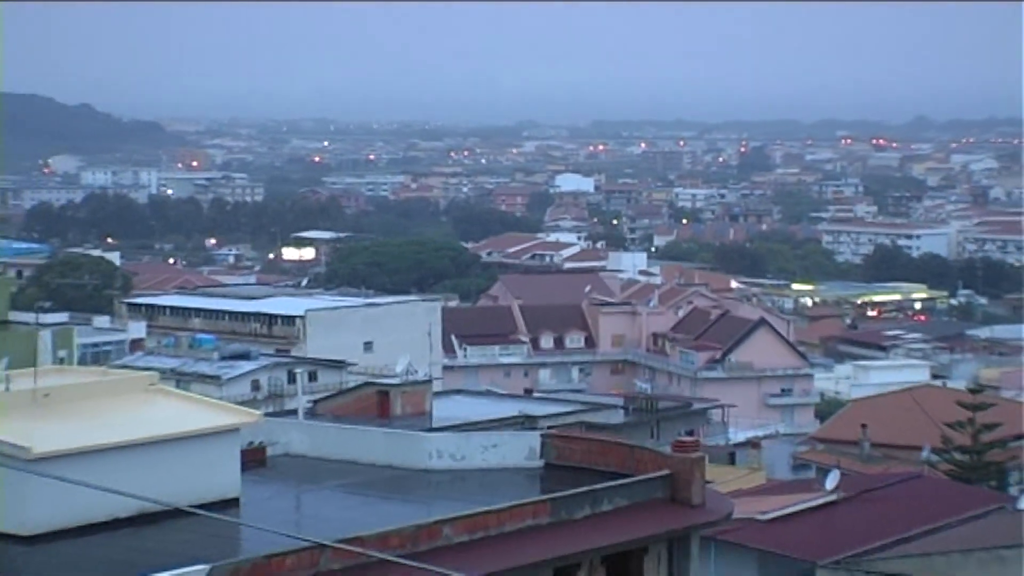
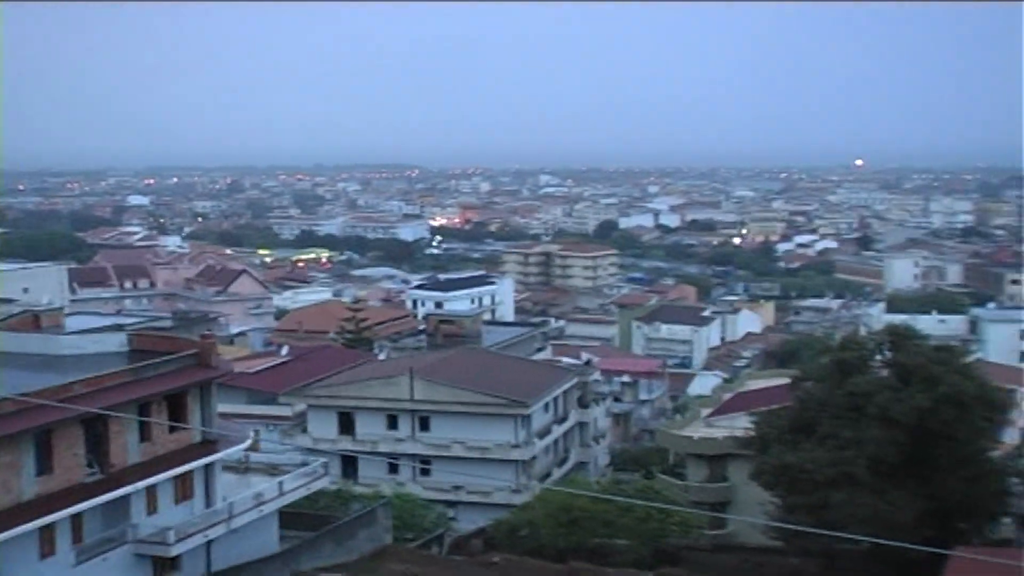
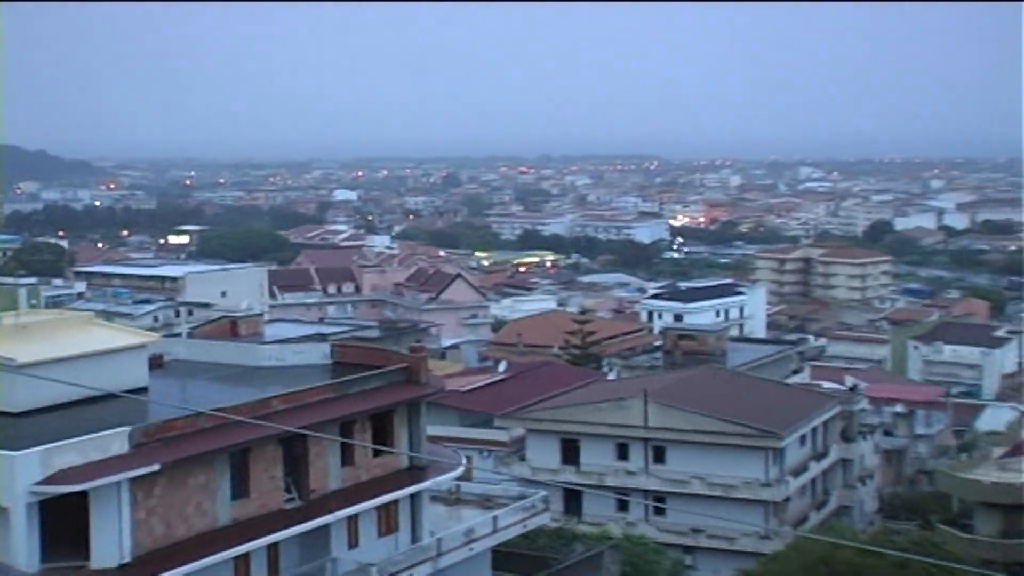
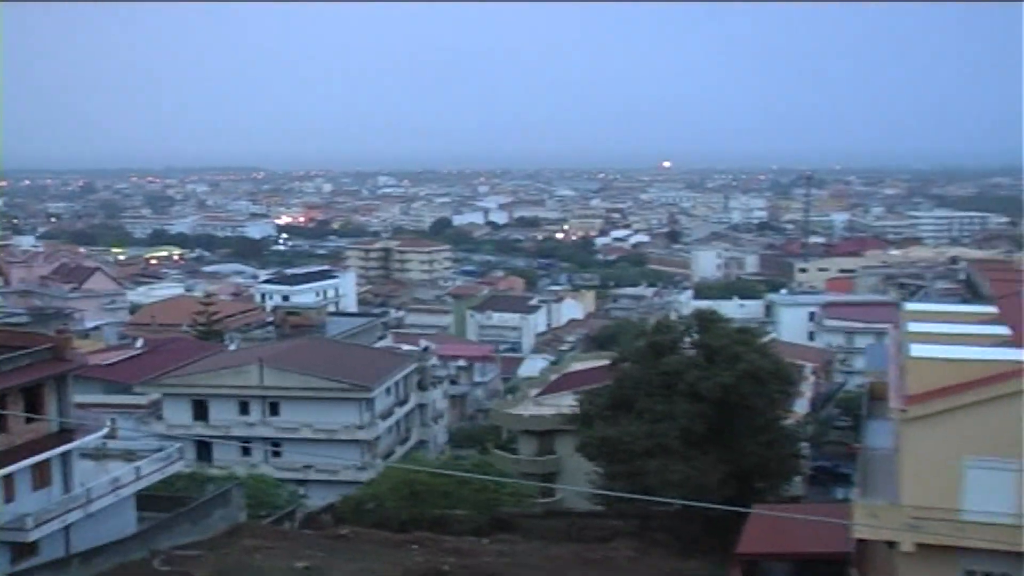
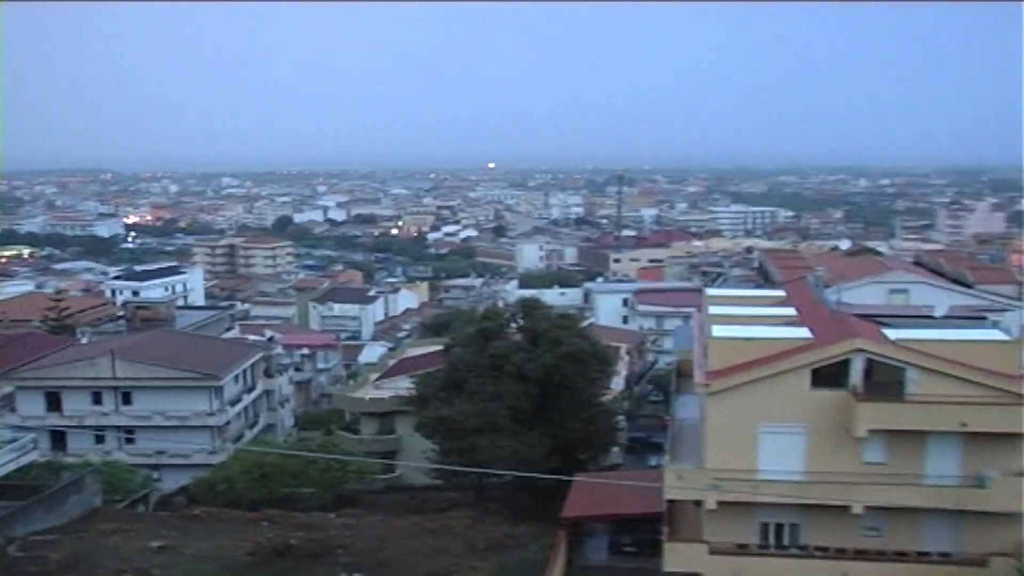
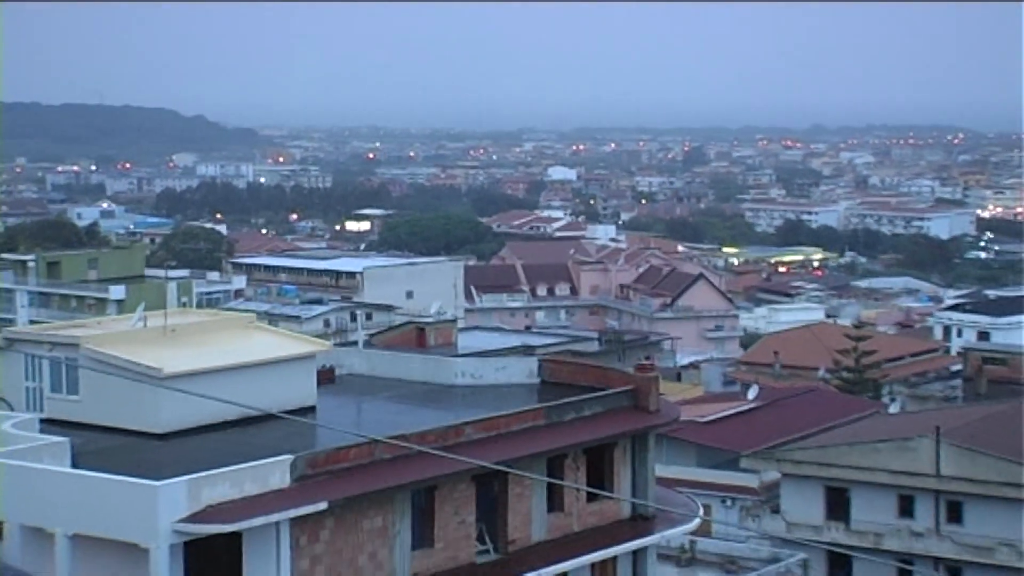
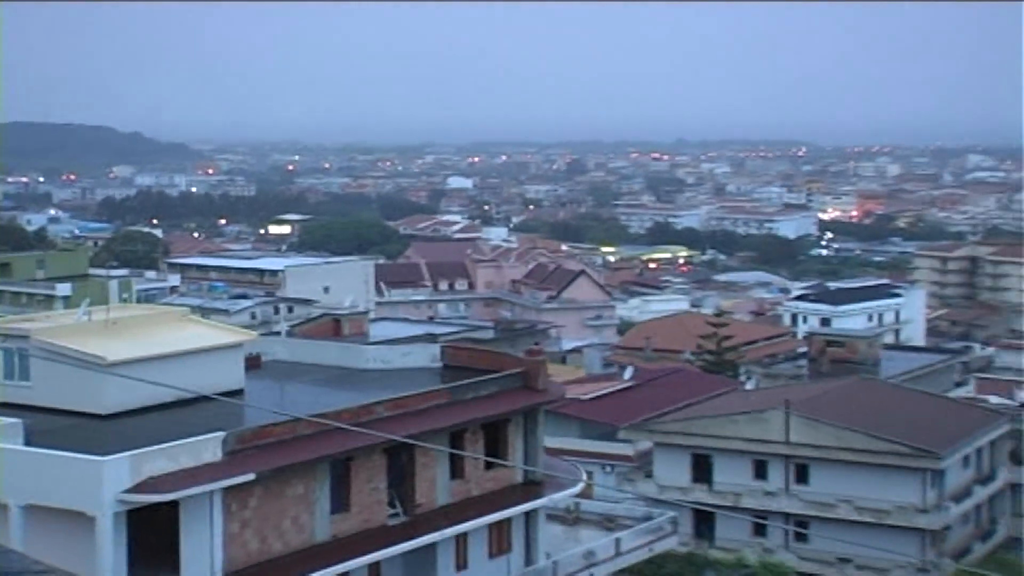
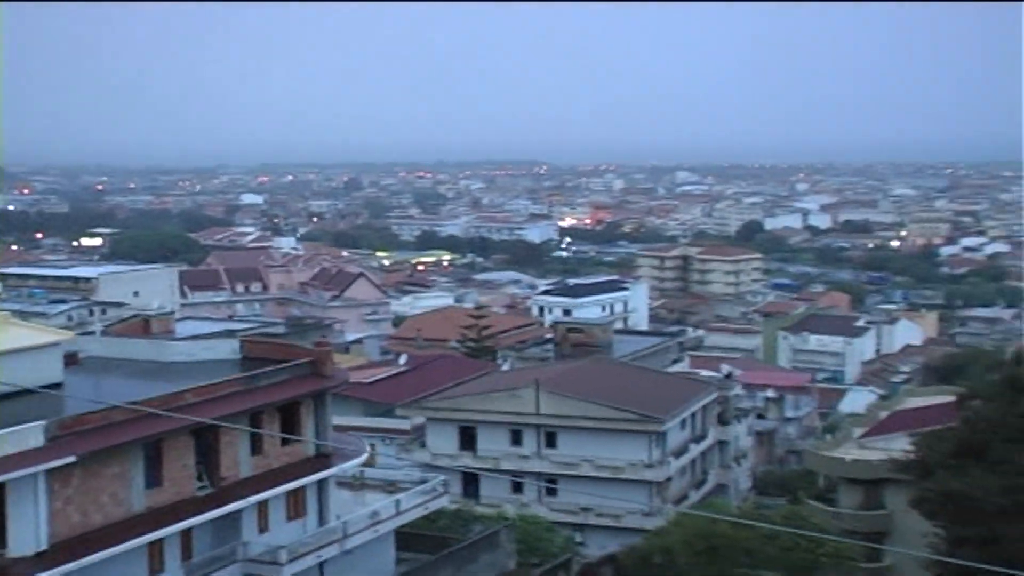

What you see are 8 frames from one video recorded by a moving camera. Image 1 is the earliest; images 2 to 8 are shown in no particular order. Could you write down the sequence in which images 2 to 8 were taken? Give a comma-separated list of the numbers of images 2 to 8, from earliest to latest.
6, 7, 3, 8, 2, 4, 5
